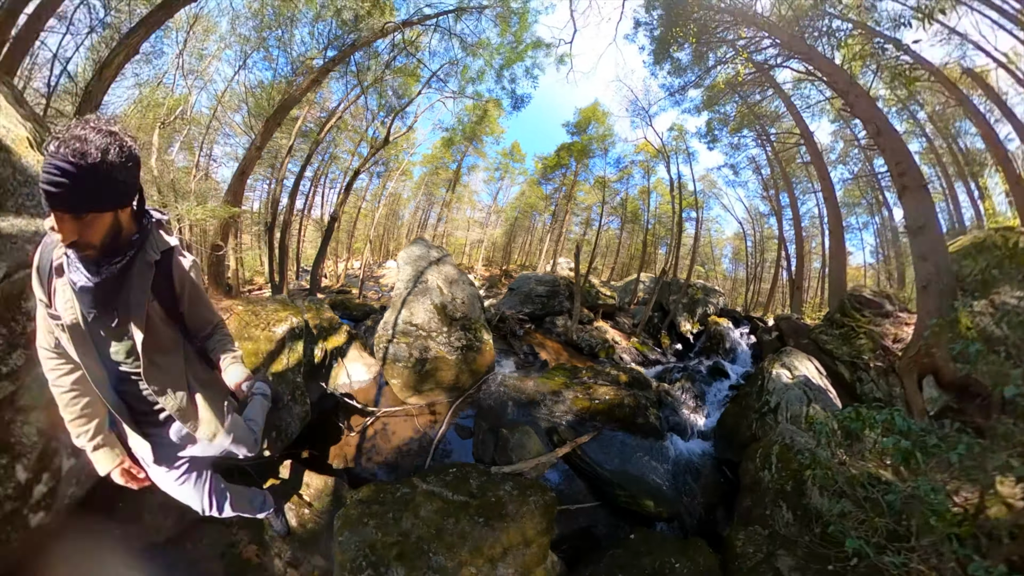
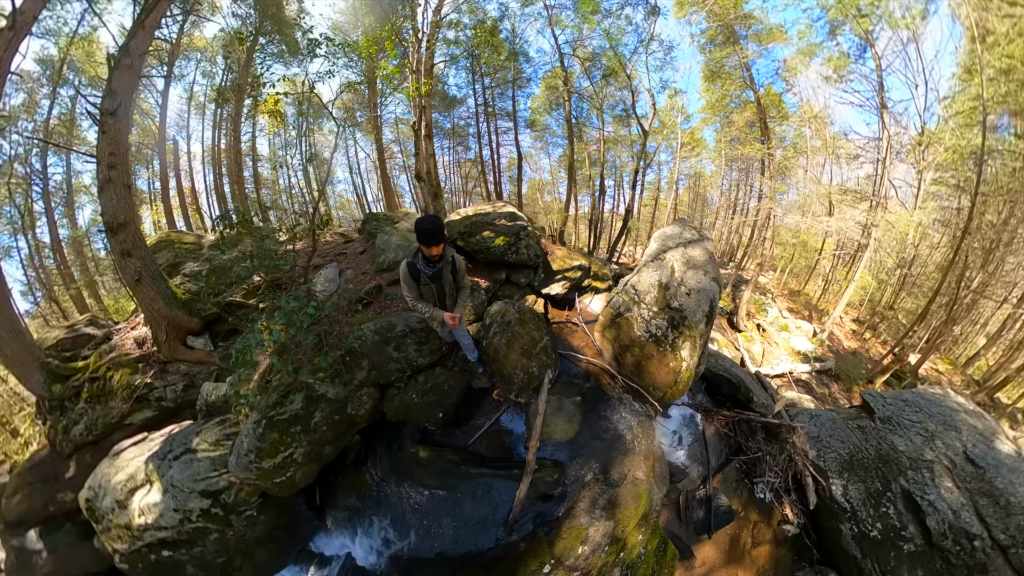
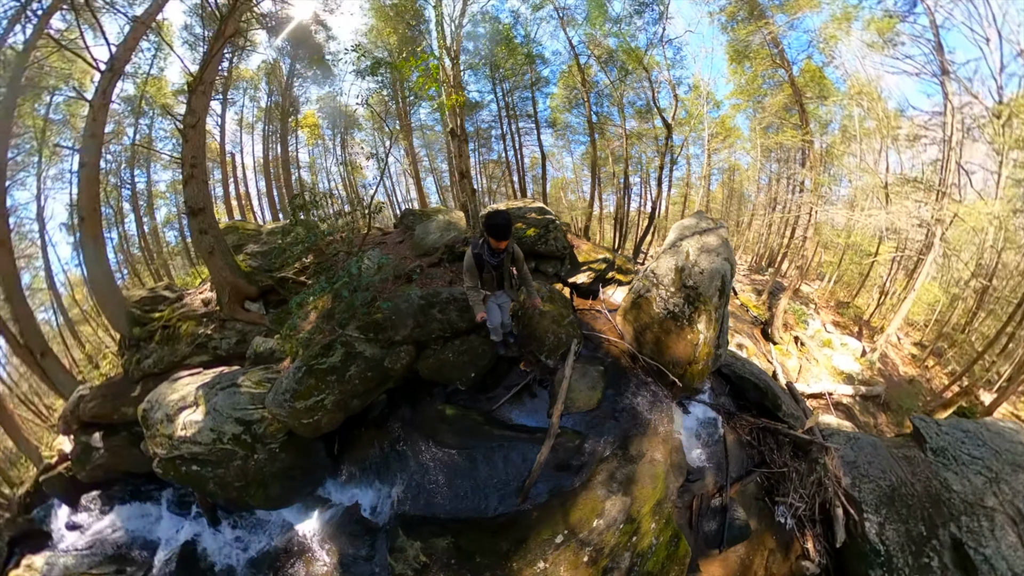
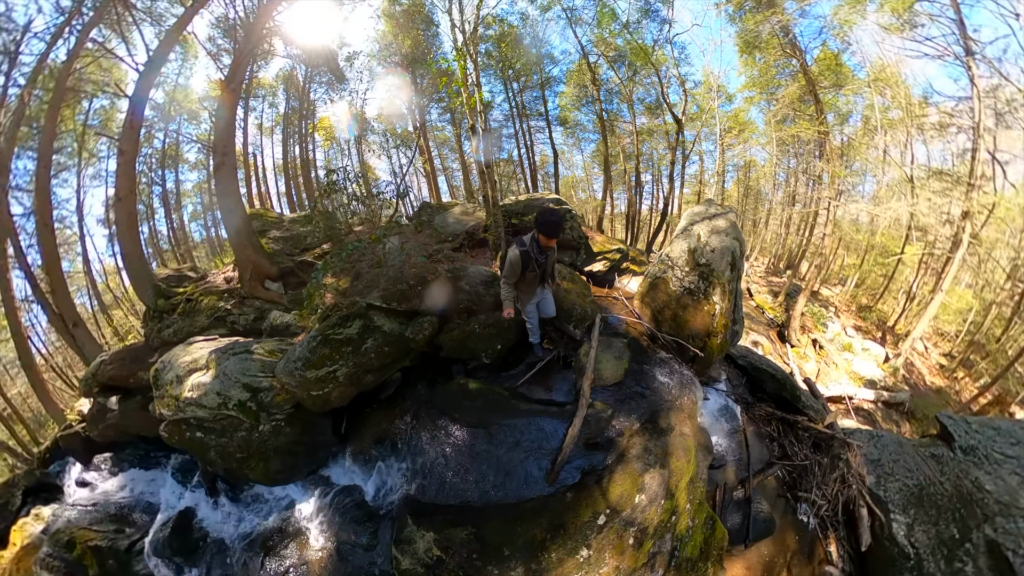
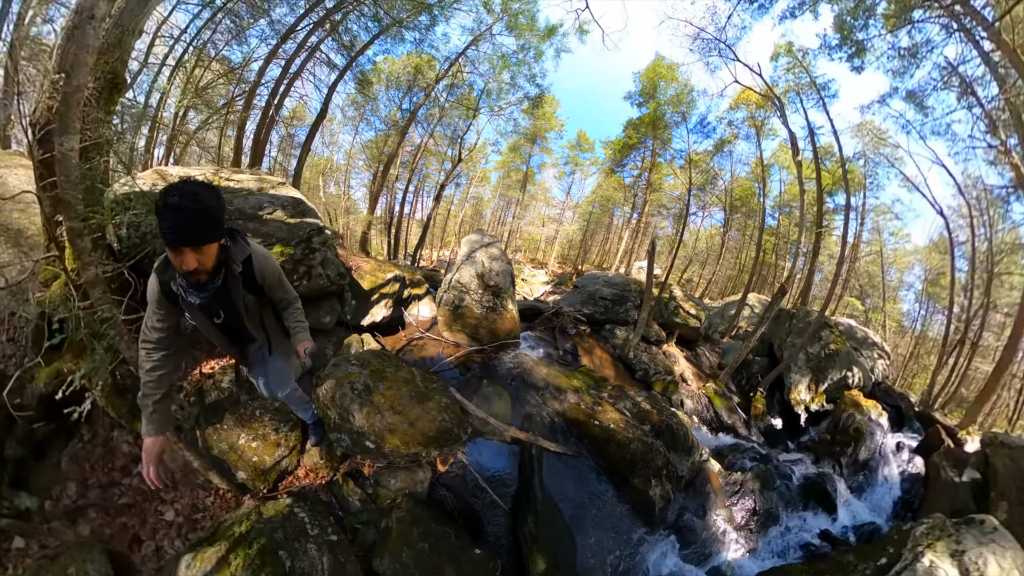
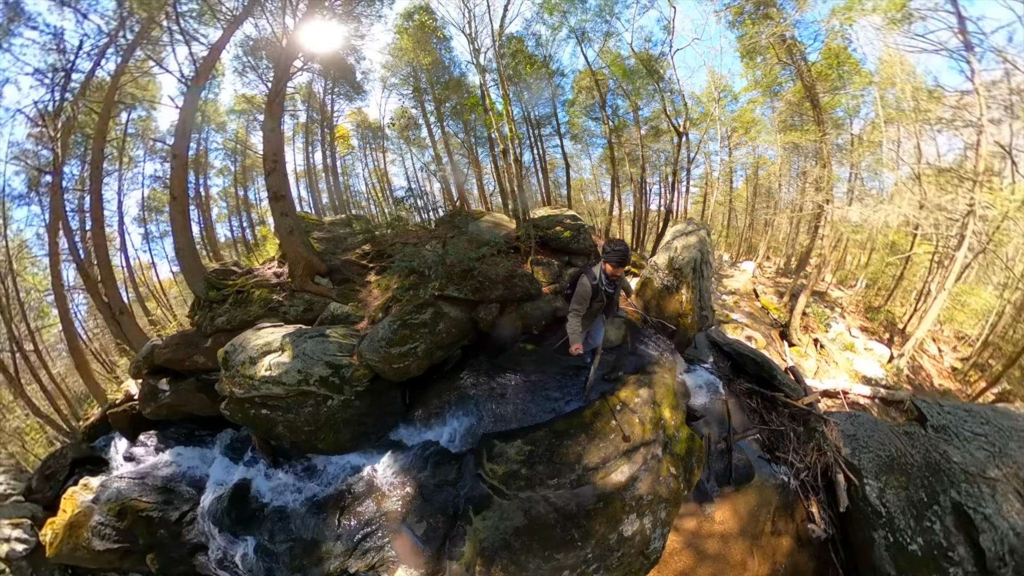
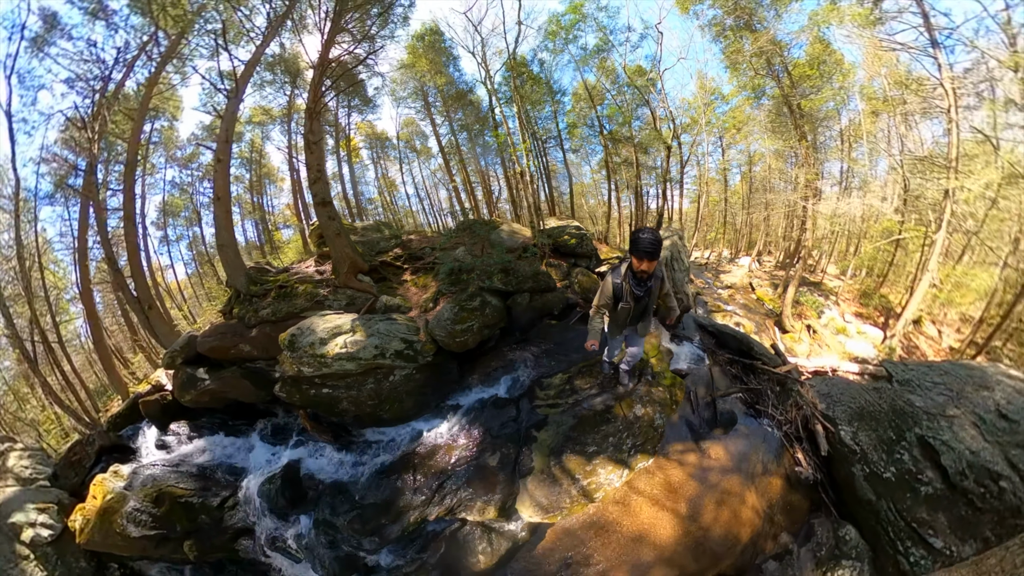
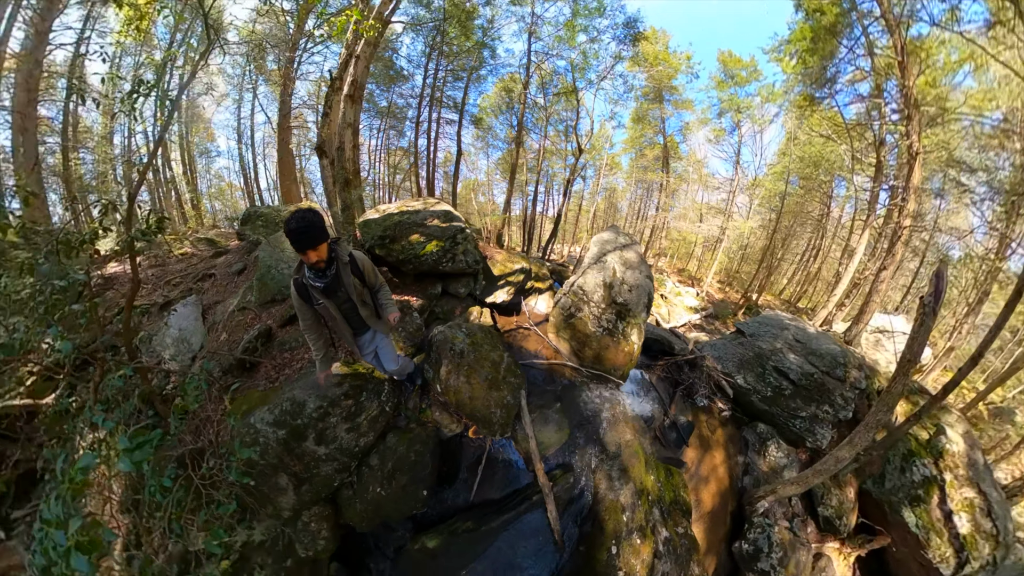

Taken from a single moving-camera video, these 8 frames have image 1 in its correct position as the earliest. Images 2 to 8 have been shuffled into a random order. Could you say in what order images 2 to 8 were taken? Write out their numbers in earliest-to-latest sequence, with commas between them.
5, 8, 2, 3, 4, 6, 7
